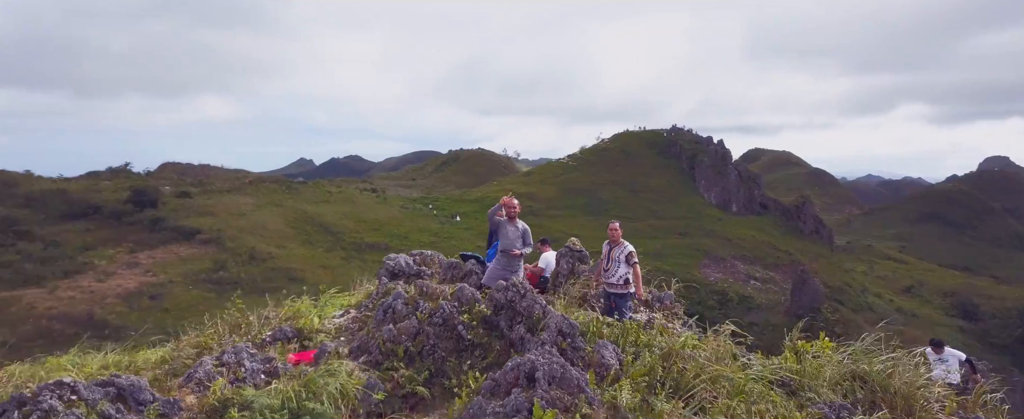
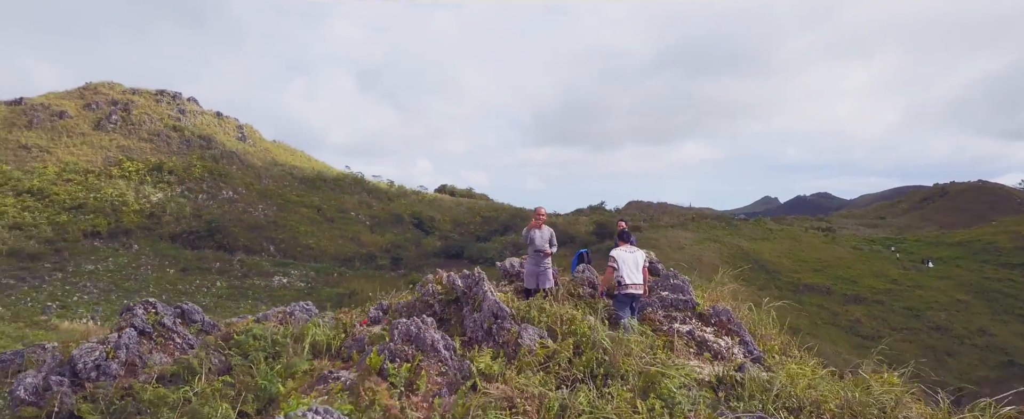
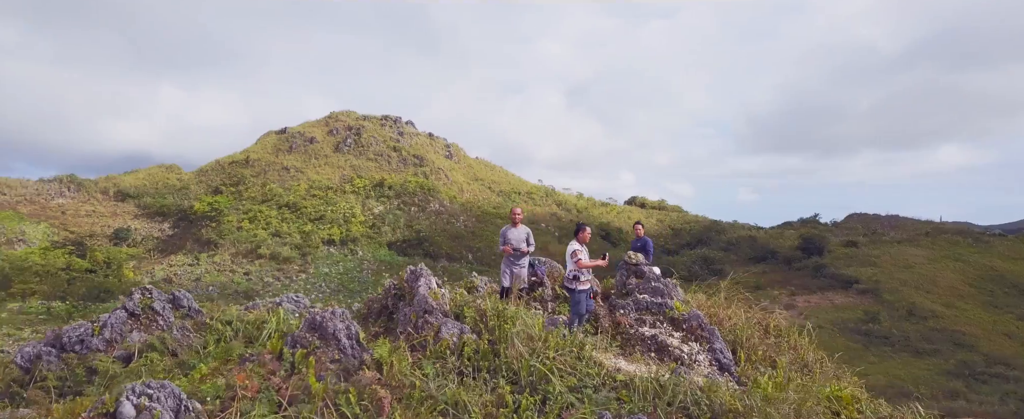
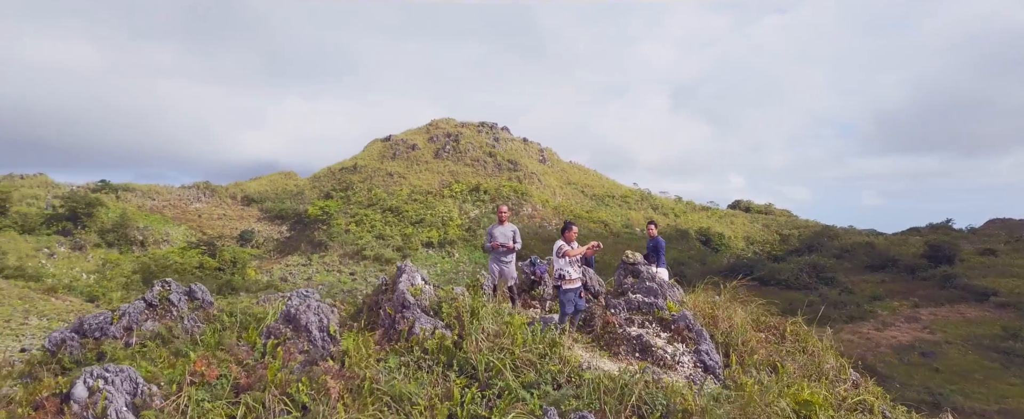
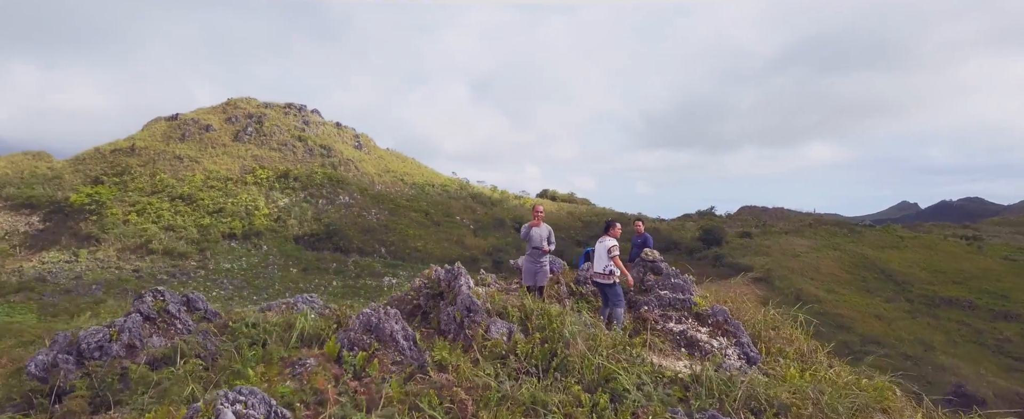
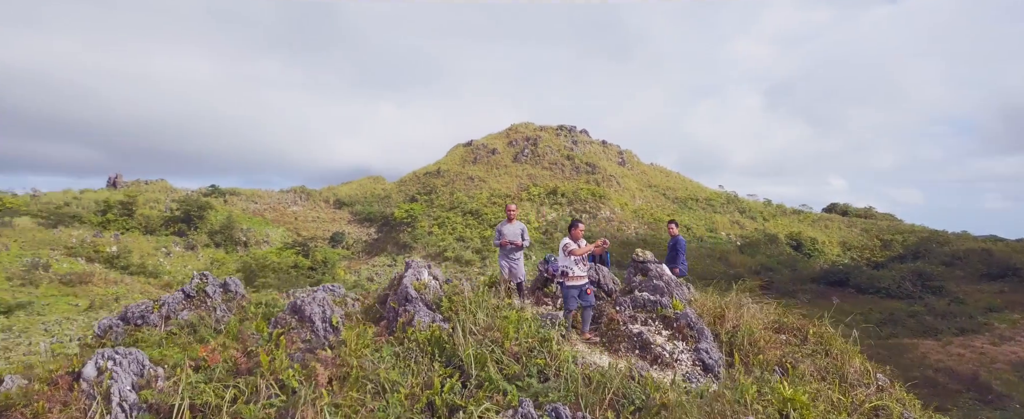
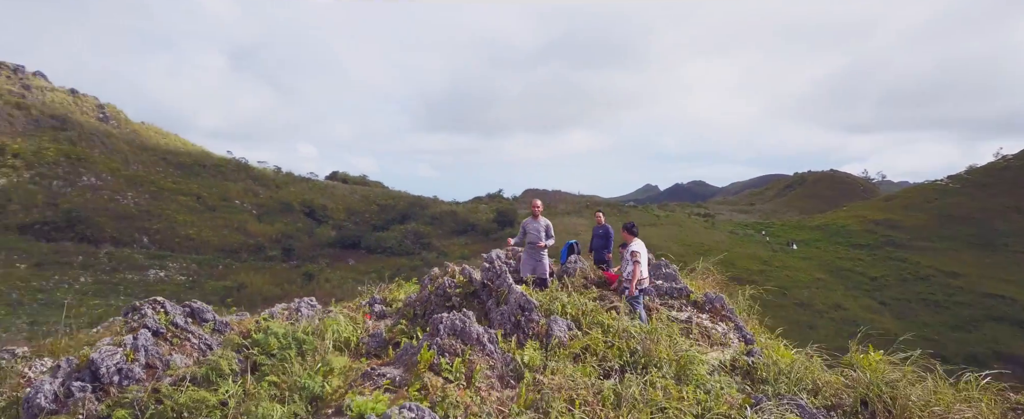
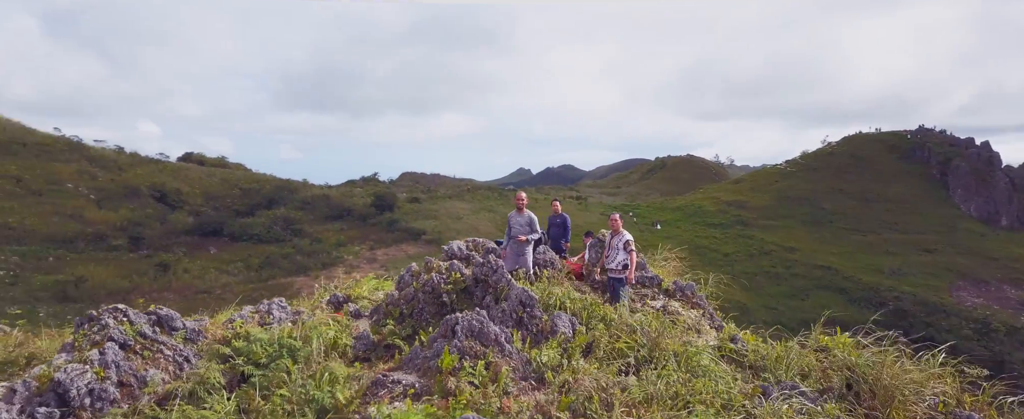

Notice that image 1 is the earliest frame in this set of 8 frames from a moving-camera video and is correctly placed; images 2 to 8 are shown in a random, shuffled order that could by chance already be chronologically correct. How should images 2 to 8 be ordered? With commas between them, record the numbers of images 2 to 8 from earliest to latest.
8, 7, 2, 5, 3, 4, 6
